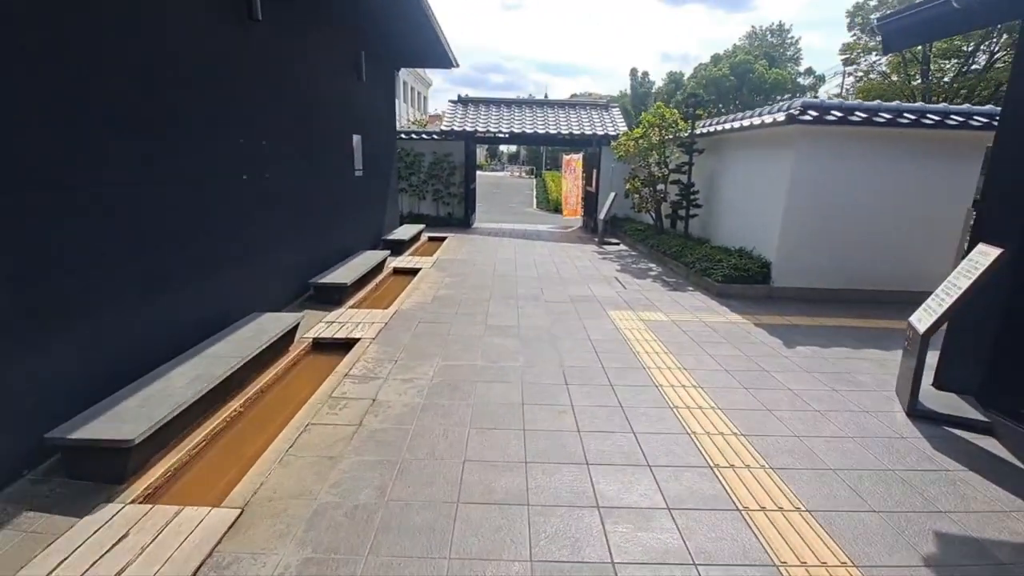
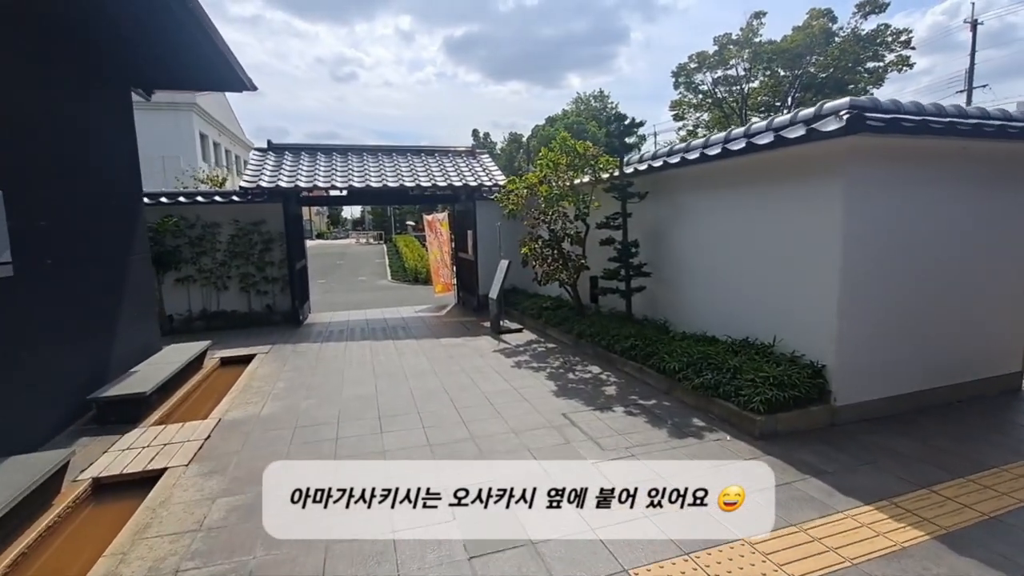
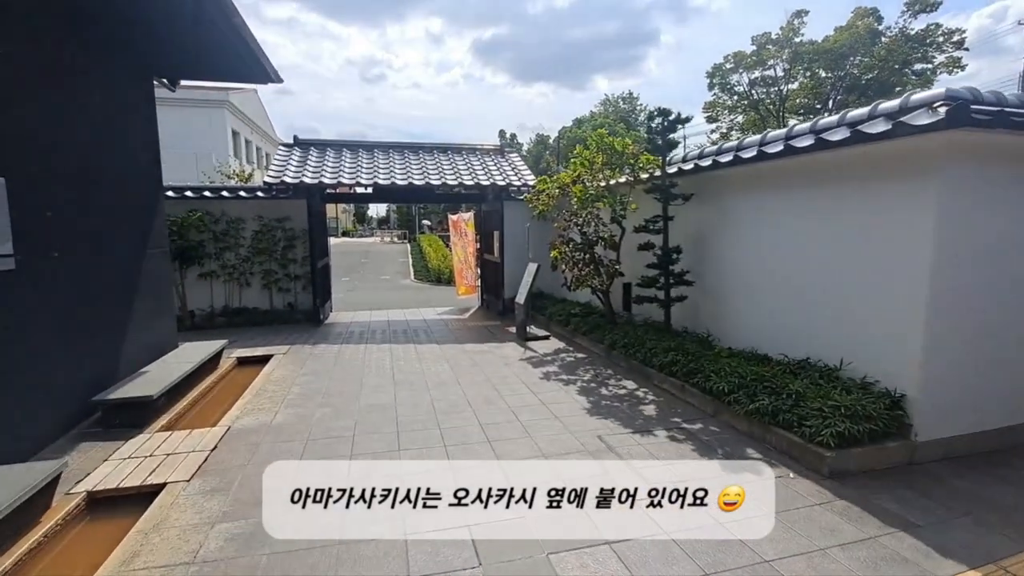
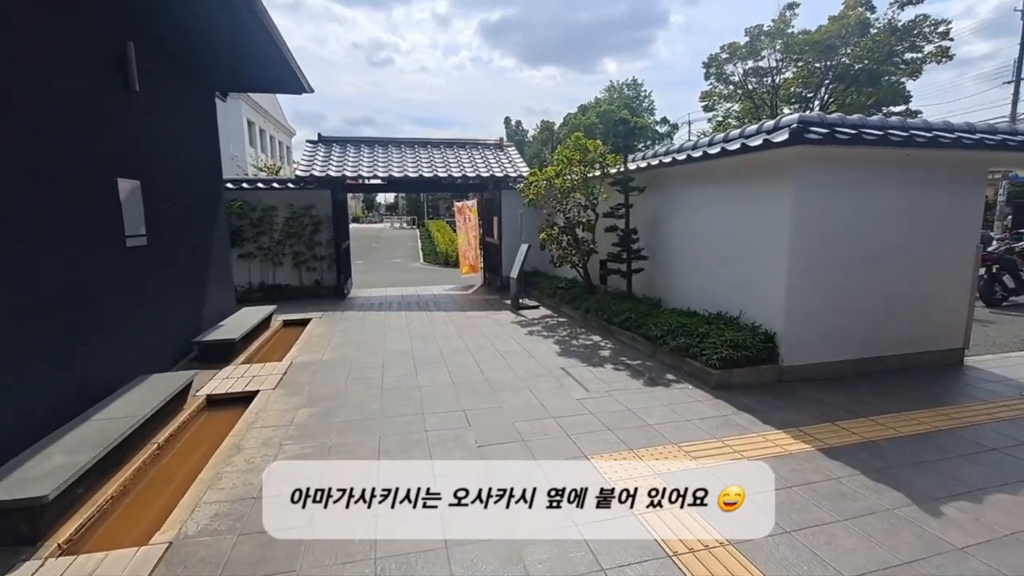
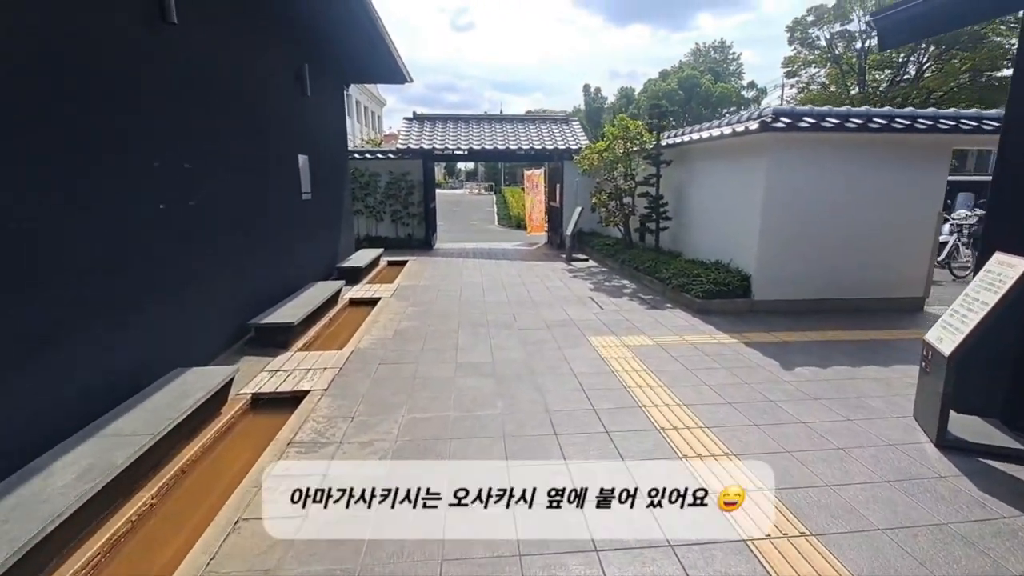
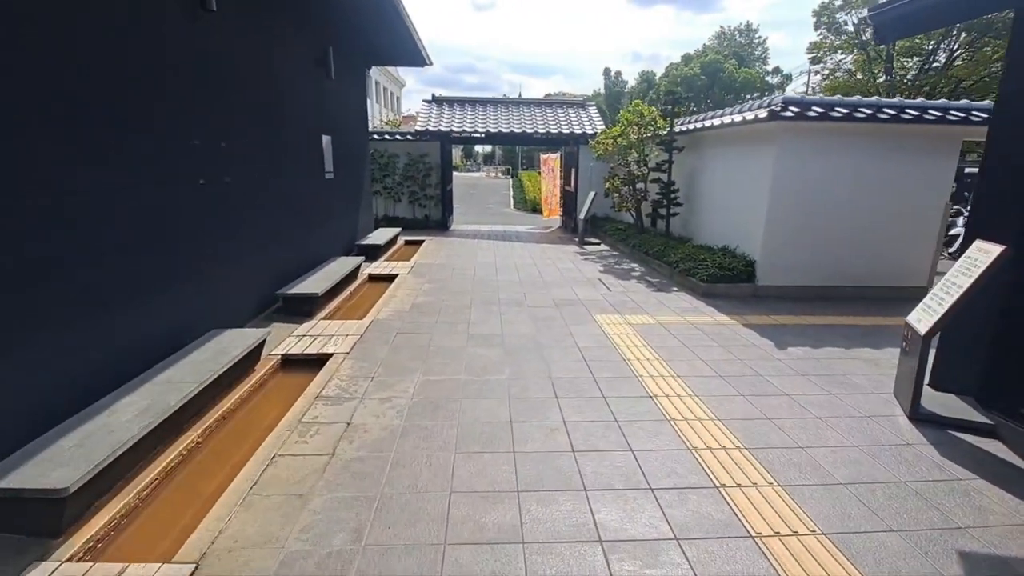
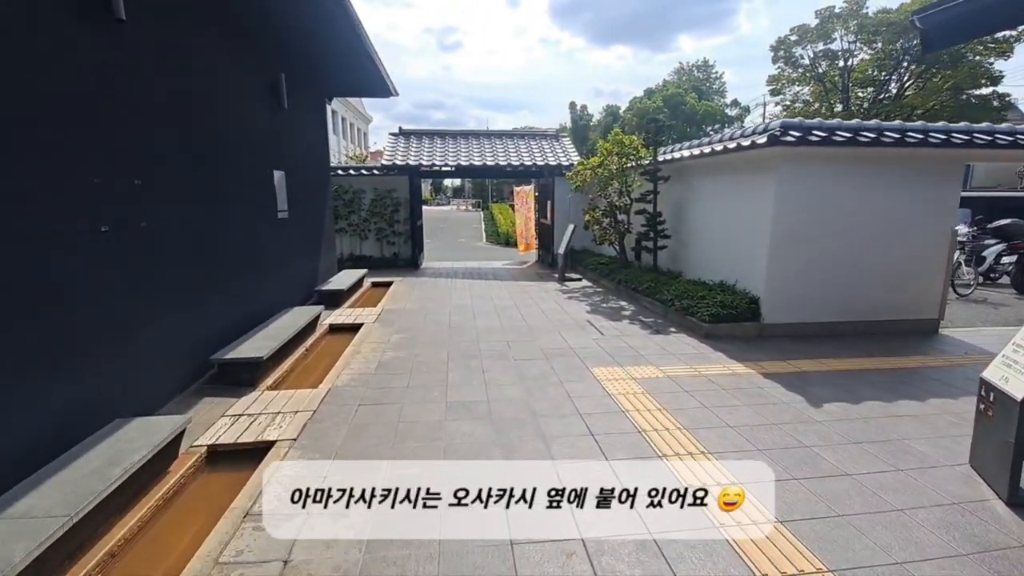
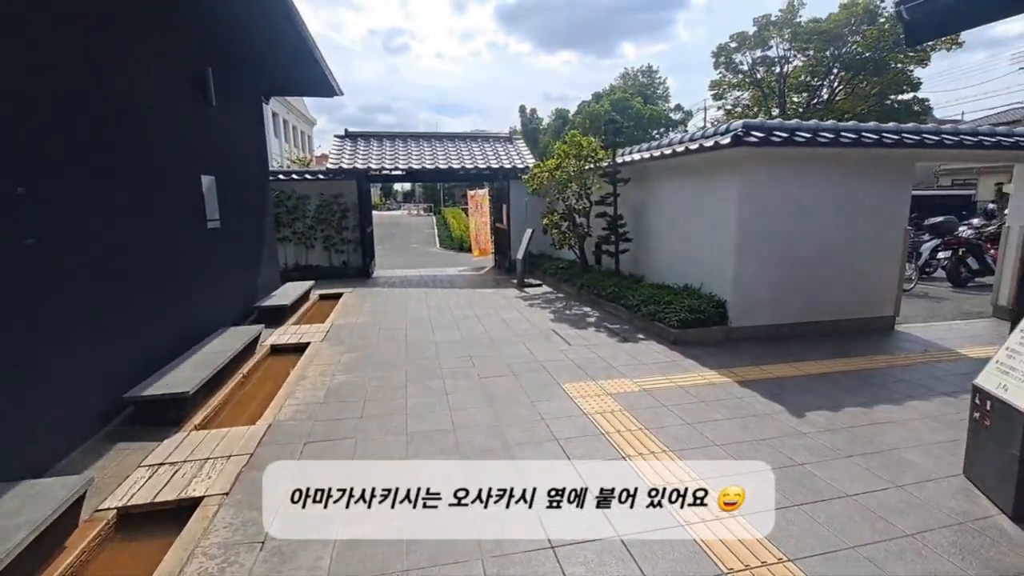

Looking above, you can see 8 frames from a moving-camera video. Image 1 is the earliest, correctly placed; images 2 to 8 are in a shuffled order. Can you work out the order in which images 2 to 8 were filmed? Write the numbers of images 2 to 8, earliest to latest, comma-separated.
6, 5, 7, 8, 4, 2, 3
